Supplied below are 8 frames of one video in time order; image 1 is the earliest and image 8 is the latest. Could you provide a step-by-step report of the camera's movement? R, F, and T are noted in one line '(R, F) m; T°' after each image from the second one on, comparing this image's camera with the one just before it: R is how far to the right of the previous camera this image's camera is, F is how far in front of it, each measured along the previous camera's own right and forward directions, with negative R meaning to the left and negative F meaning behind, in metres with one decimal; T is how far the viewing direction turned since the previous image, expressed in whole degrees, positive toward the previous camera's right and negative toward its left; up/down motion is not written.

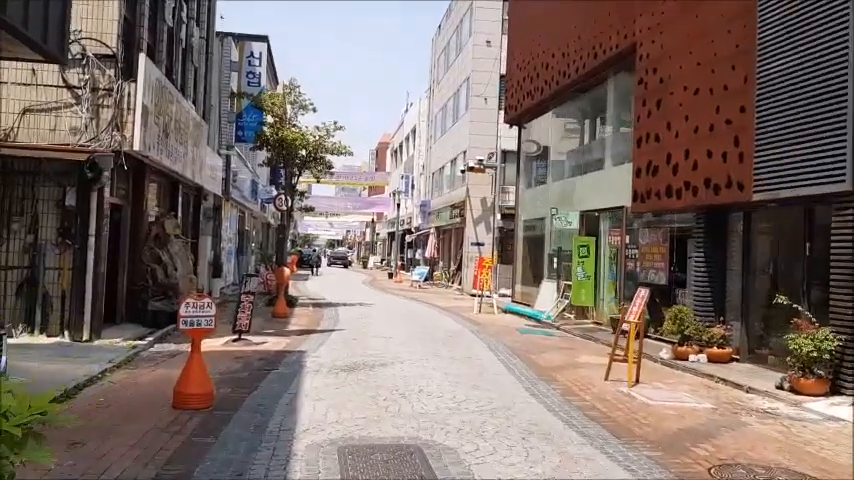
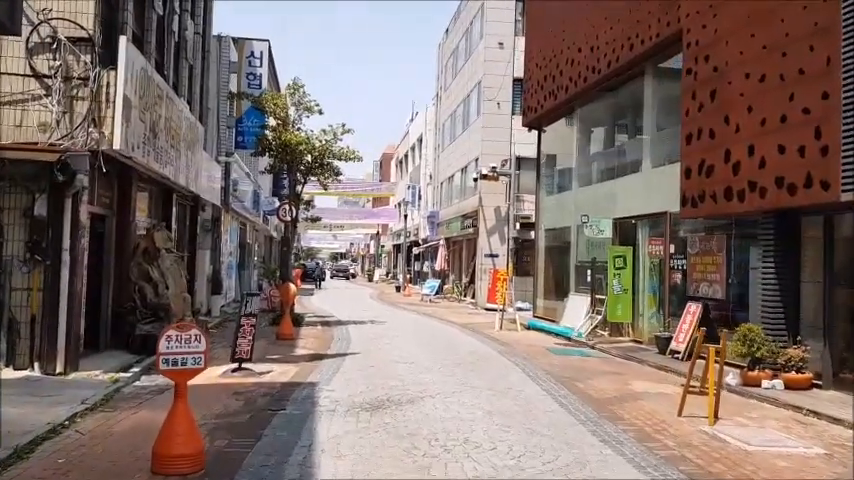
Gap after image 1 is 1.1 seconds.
(-0.4, +1.6) m; 0°
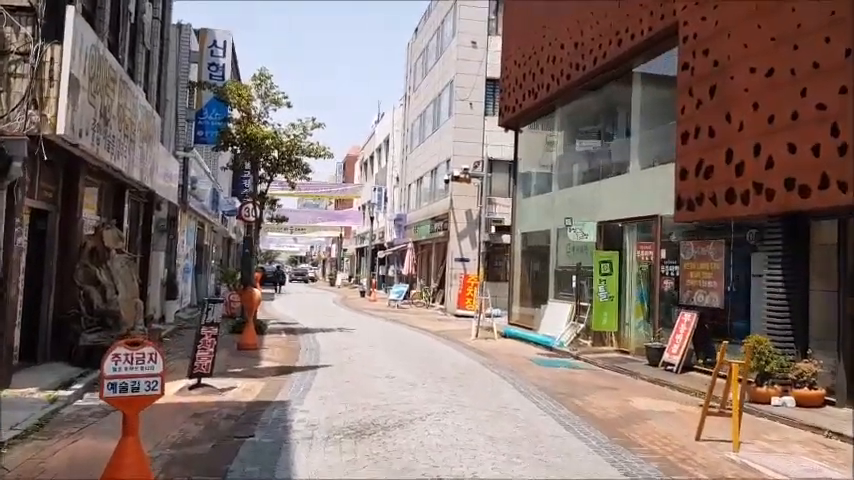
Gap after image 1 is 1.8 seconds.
(-0.3, +1.0) m; +3°
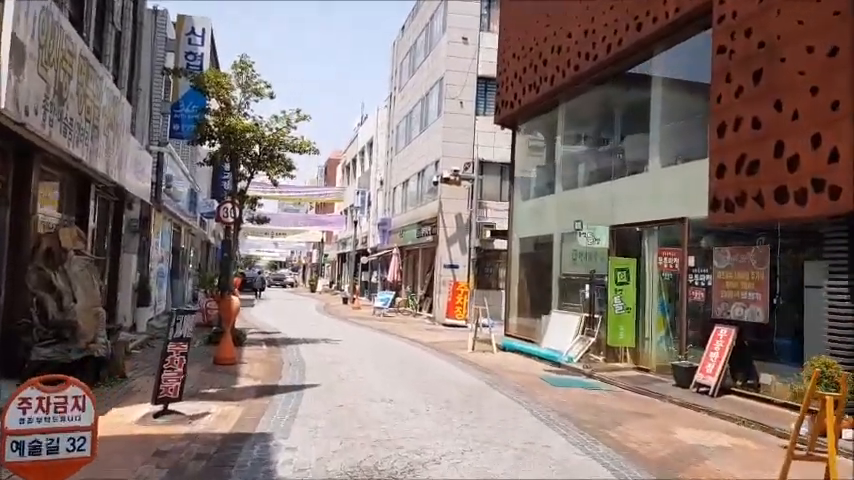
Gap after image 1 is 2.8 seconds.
(-0.3, +1.5) m; +2°
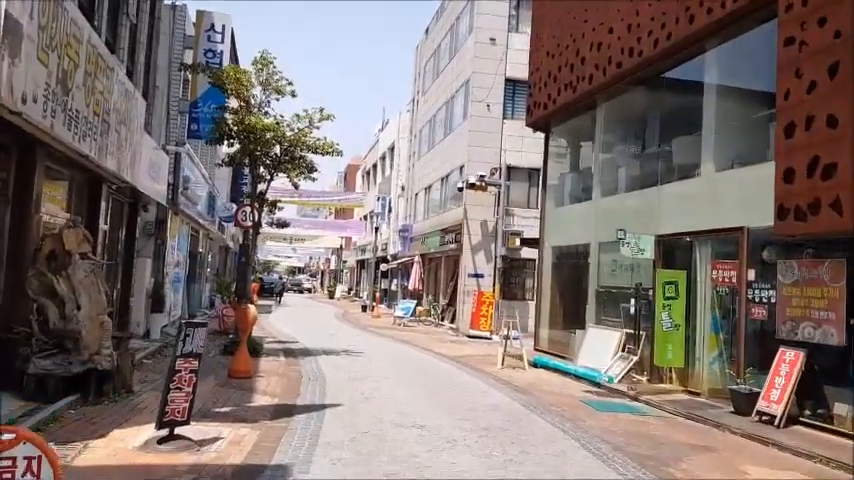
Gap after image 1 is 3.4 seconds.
(-0.2, +0.9) m; -1°
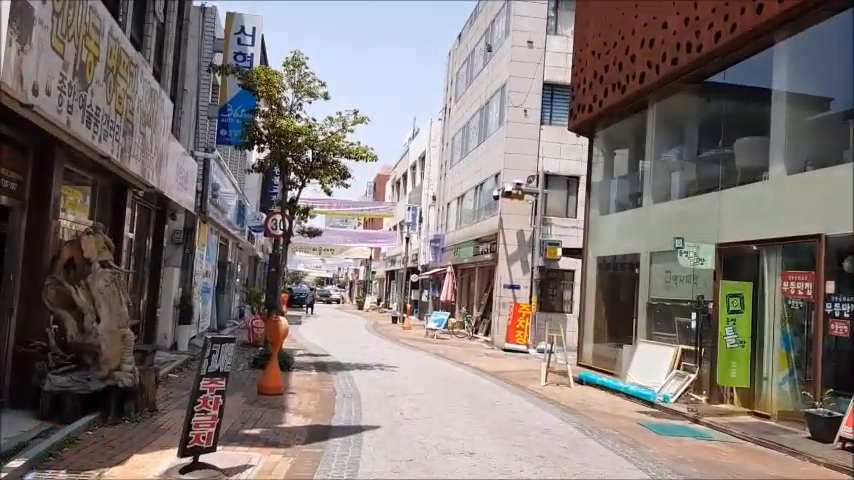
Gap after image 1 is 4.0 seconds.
(-0.2, +0.8) m; -2°
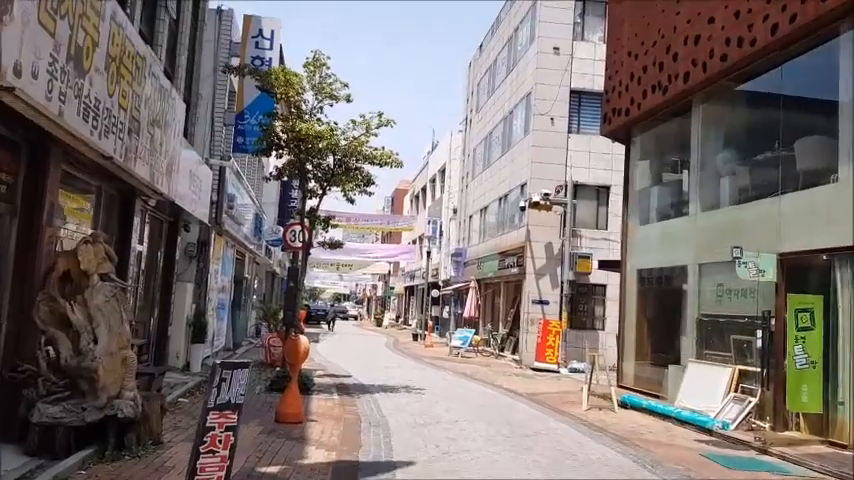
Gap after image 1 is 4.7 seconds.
(-0.3, +1.1) m; -1°
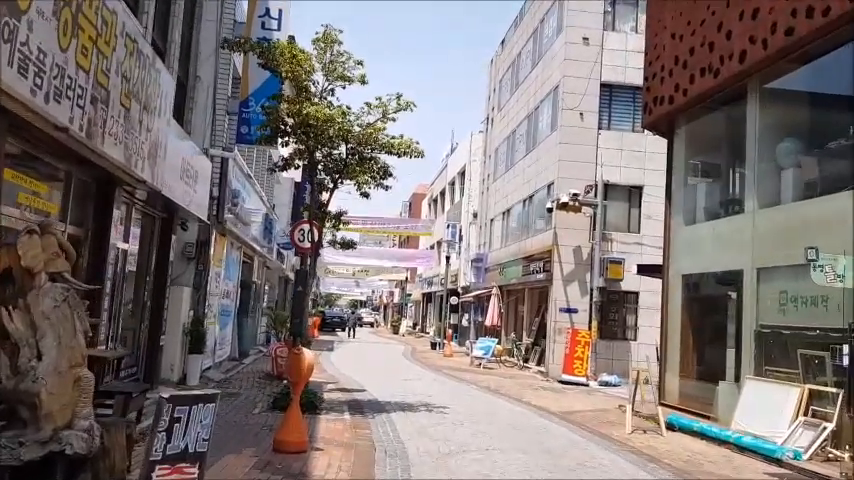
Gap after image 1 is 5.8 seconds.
(-0.1, +1.6) m; -1°
